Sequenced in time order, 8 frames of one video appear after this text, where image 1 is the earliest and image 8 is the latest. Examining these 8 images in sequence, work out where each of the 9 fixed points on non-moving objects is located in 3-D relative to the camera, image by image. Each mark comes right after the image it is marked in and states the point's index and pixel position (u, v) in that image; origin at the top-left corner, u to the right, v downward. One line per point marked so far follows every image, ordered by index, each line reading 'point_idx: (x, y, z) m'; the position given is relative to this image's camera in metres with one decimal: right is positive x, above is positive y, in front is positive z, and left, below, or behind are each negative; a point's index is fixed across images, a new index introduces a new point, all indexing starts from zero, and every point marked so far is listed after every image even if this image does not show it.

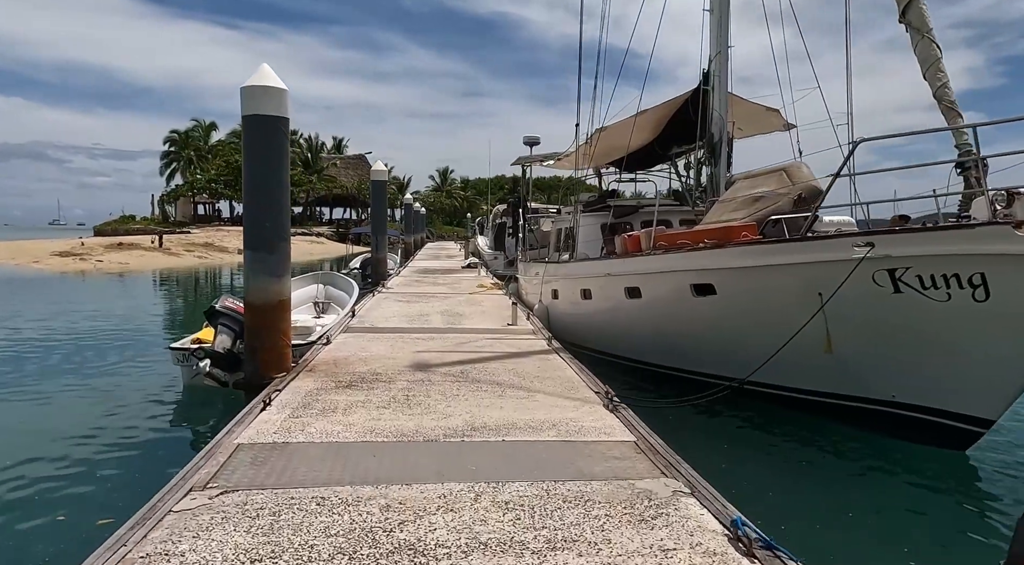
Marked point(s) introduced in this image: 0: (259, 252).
0: (-2.5, +0.3, +6.5) m
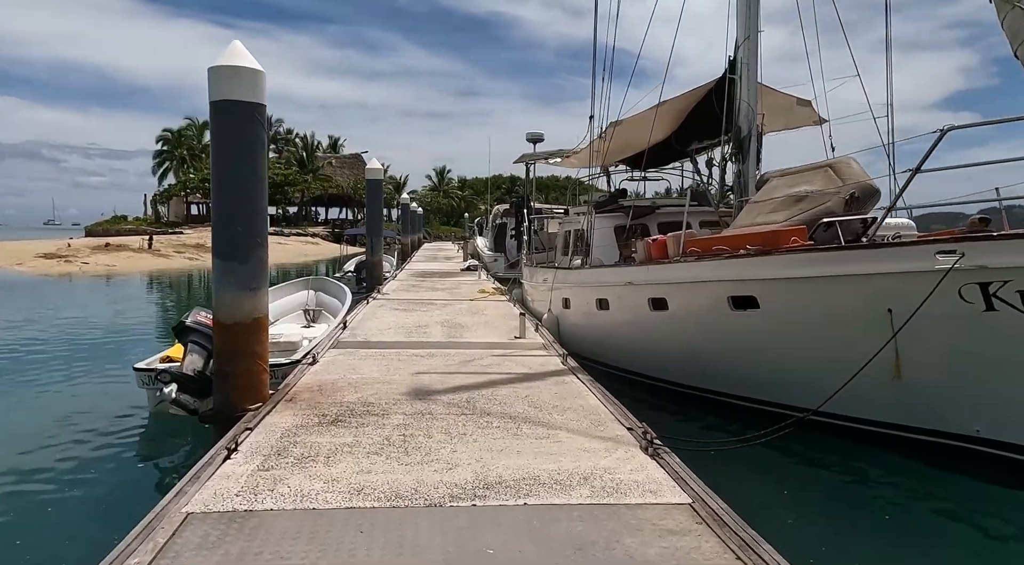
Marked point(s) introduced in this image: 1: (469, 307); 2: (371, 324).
0: (-2.4, +0.2, +5.5) m
1: (-0.8, -0.5, +12.3) m
2: (-2.2, -0.6, +10.1) m
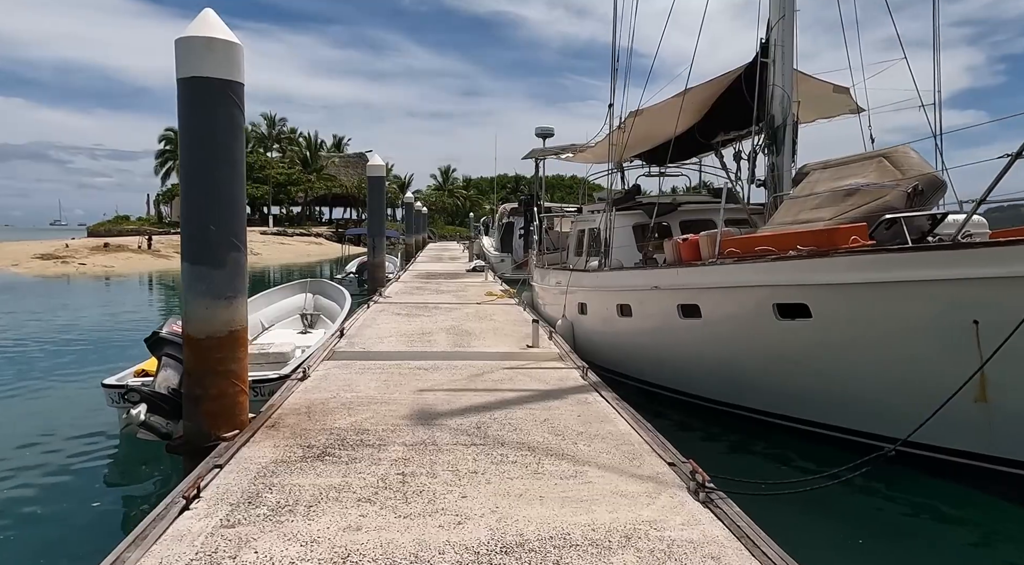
0: (-2.2, +0.1, +4.7) m
1: (-0.6, -0.5, +11.5) m
2: (-2.0, -0.7, +9.3) m
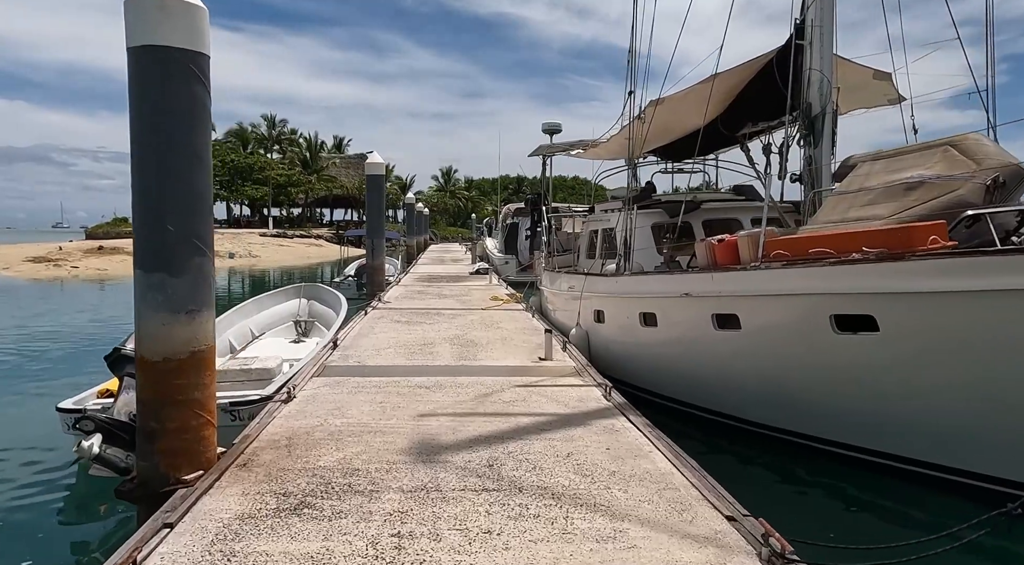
0: (-2.1, +0.1, +3.9) m
1: (-0.5, -0.6, +10.7) m
2: (-1.9, -0.8, +8.5) m
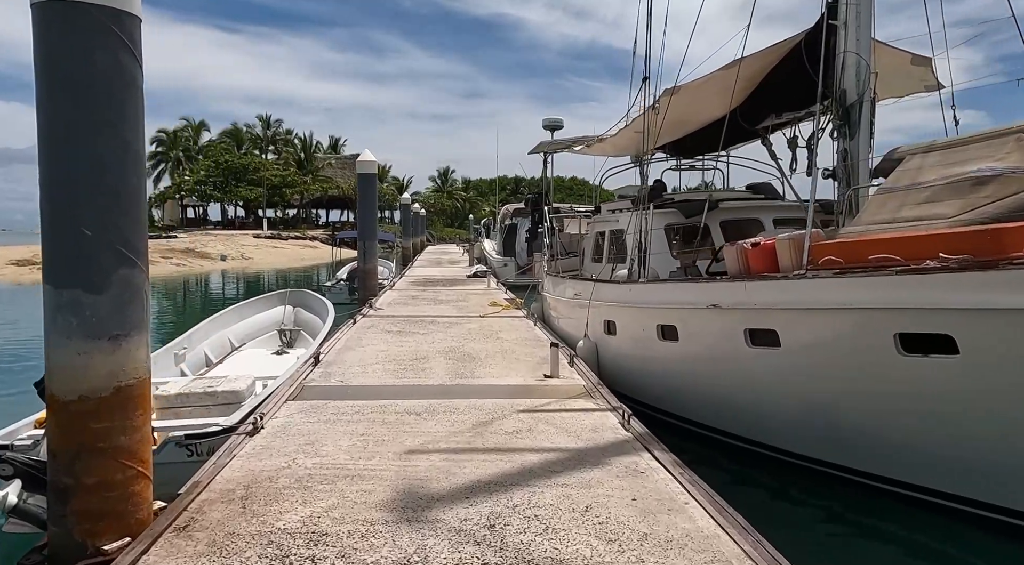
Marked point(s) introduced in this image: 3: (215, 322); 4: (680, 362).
0: (-2.1, 0.0, +3.1) m
1: (-0.5, -0.7, +9.9) m
2: (-1.9, -0.9, +7.7) m
3: (-4.5, -0.6, +10.0) m
4: (+1.7, -0.8, +6.5) m
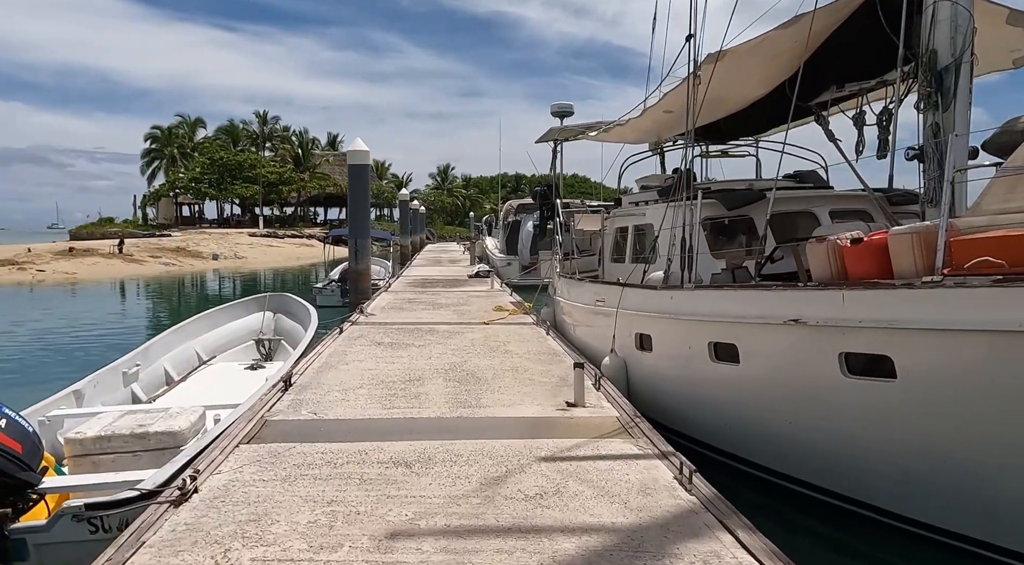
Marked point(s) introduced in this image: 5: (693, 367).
0: (-2.0, -0.1, +1.8) m
1: (-0.4, -0.7, +8.6) m
2: (-1.7, -0.9, +6.4) m
3: (-4.4, -0.7, +8.7) m
4: (+1.8, -0.8, +5.2) m
5: (+1.6, -0.7, +5.7) m
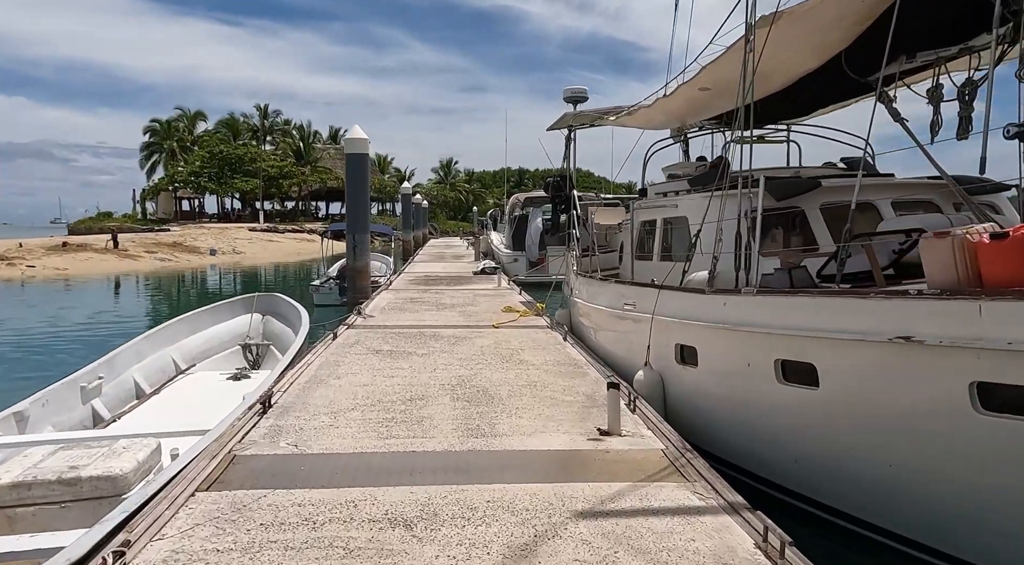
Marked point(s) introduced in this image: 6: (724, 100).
0: (-1.8, -0.1, +0.9) m
1: (-0.2, -0.7, +7.6) m
2: (-1.6, -0.9, +5.5) m
3: (-4.2, -0.7, +7.7) m
4: (+2.0, -0.9, +4.2) m
5: (+1.7, -0.8, +4.7) m
6: (+2.6, +2.2, +8.0) m
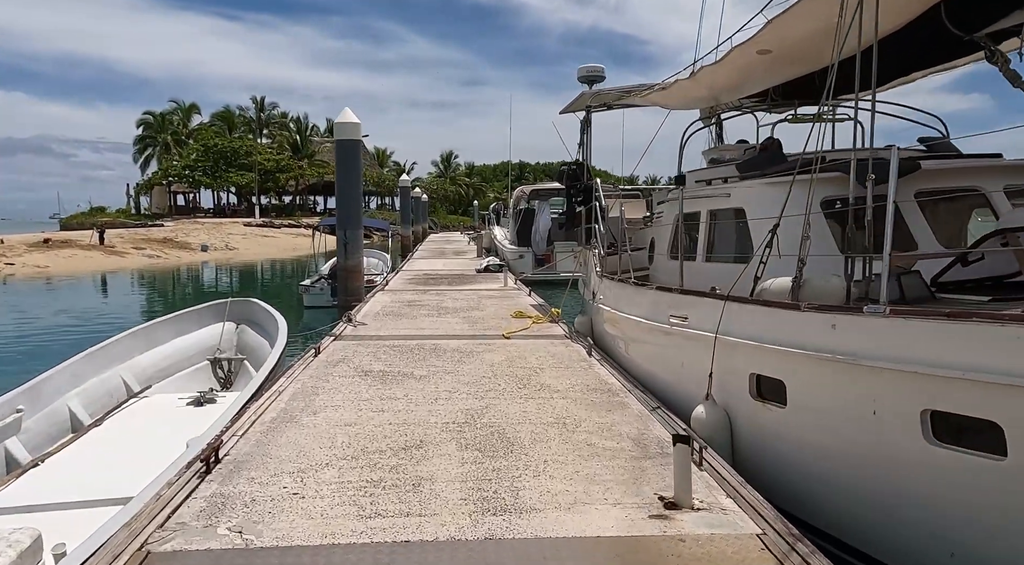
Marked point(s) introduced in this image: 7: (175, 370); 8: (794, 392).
0: (-1.7, -0.3, -0.4) m
1: (0.0, -0.8, +6.3) m
2: (-1.4, -1.0, +4.2) m
3: (-4.1, -0.7, +6.5) m
4: (+2.1, -1.0, +3.0) m
5: (+1.9, -0.8, +3.5) m
6: (+2.8, +2.2, +6.7) m
7: (-3.8, -0.9, +7.3) m
8: (+1.7, -0.6, +3.9) m
